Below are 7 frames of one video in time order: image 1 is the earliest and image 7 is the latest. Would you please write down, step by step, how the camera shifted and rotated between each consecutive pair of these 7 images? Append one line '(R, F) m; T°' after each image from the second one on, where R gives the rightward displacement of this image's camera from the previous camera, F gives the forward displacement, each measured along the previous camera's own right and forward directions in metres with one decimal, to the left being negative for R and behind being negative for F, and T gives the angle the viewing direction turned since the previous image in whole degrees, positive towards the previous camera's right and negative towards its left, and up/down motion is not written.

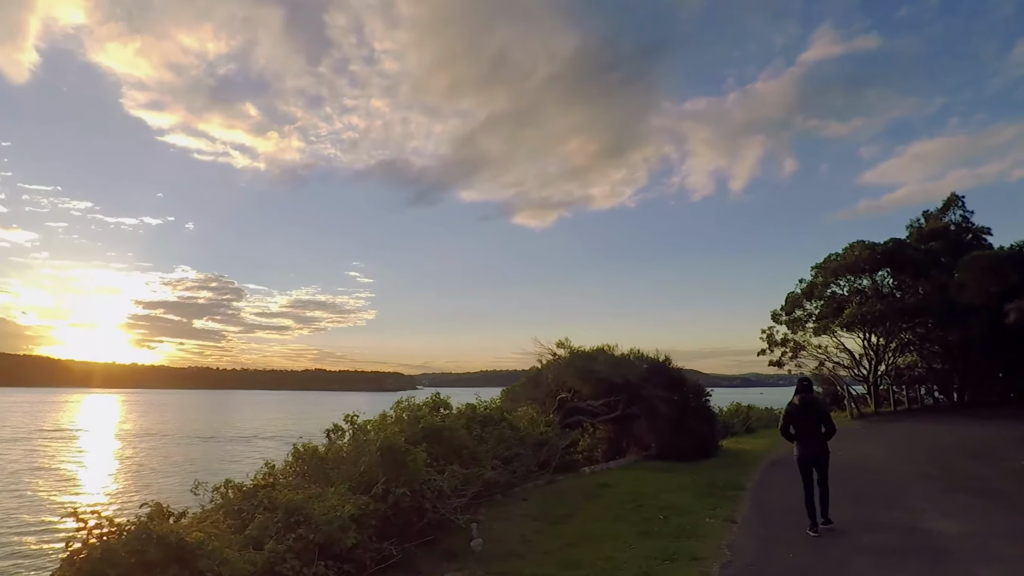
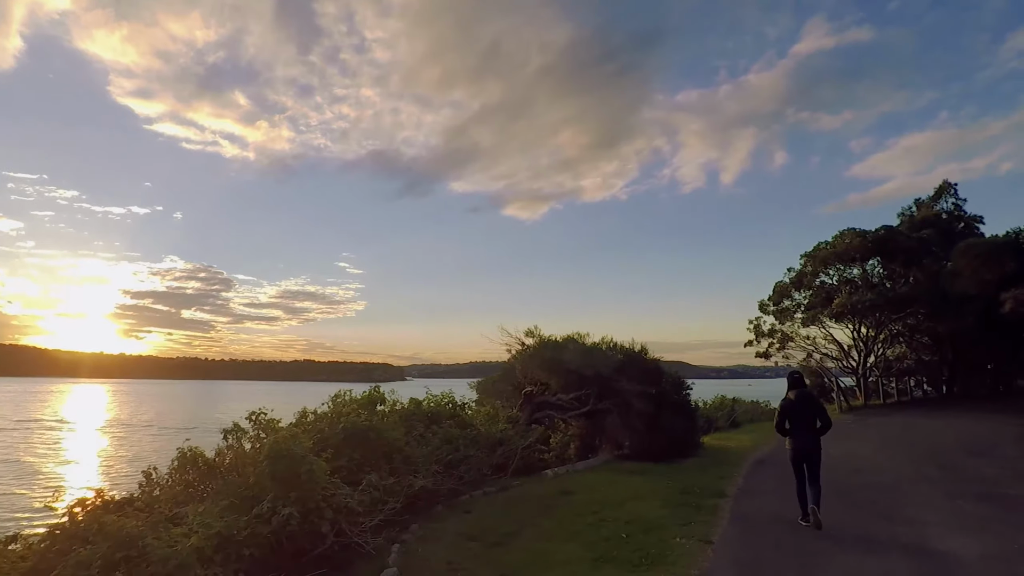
(+0.7, +1.5) m; +1°
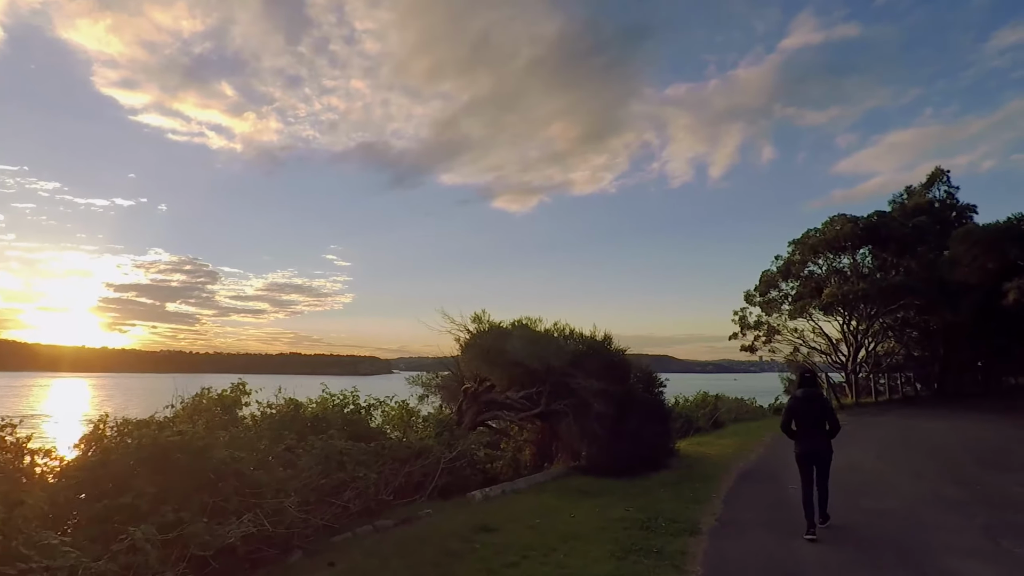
(+1.0, +2.7) m; +1°
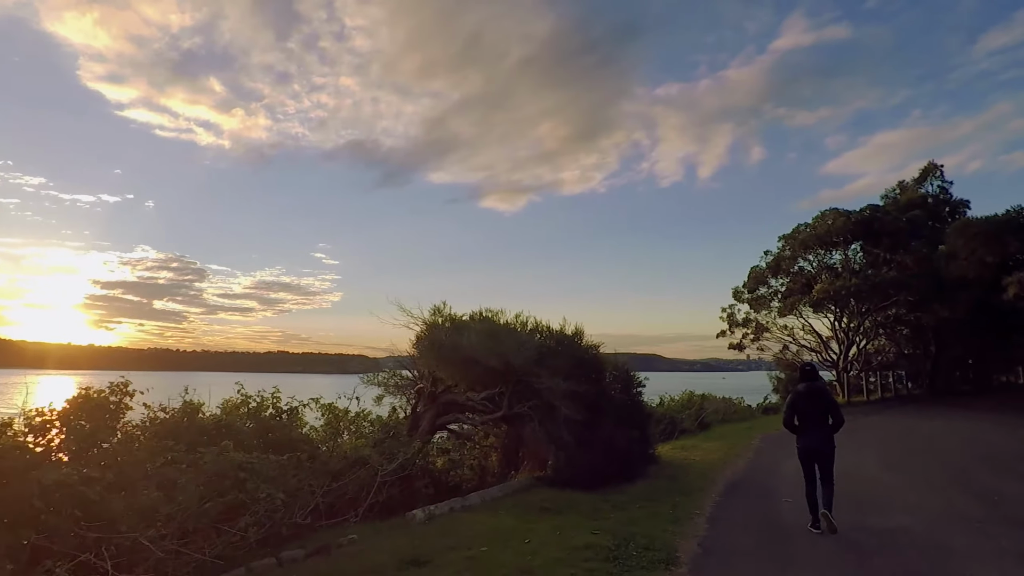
(+0.5, +1.4) m; +1°
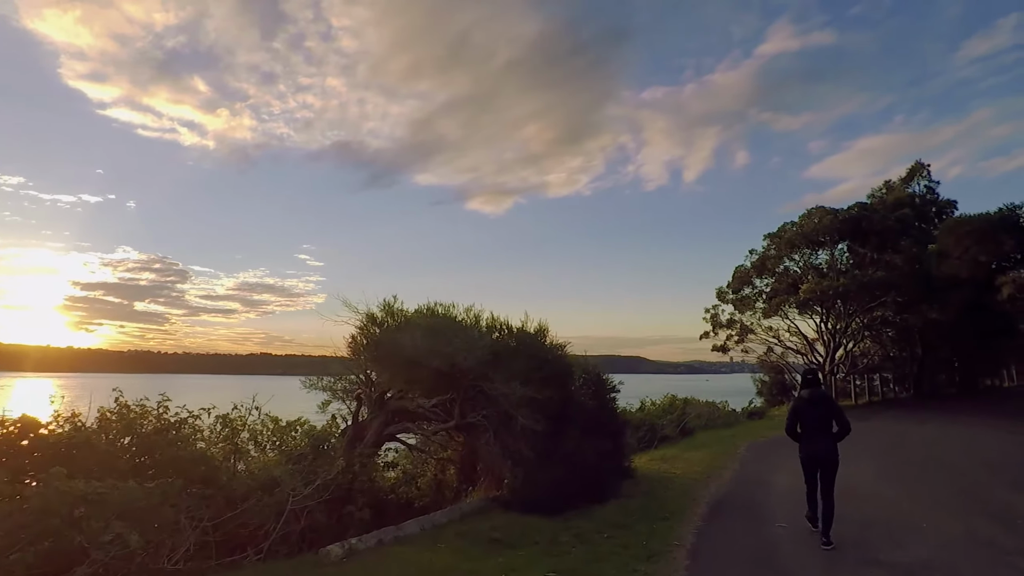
(+0.5, +1.5) m; +1°
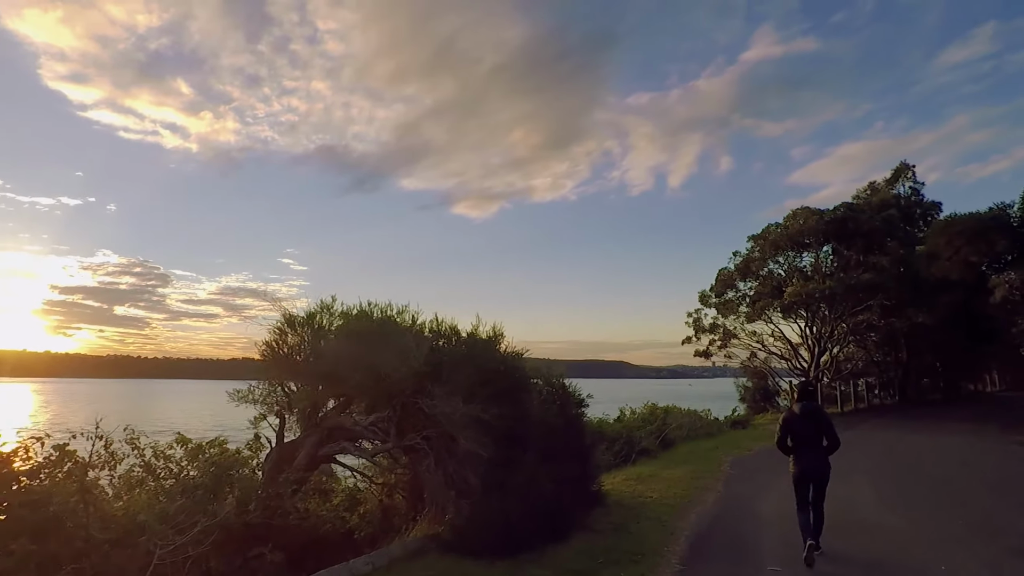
(+0.5, +1.4) m; +1°
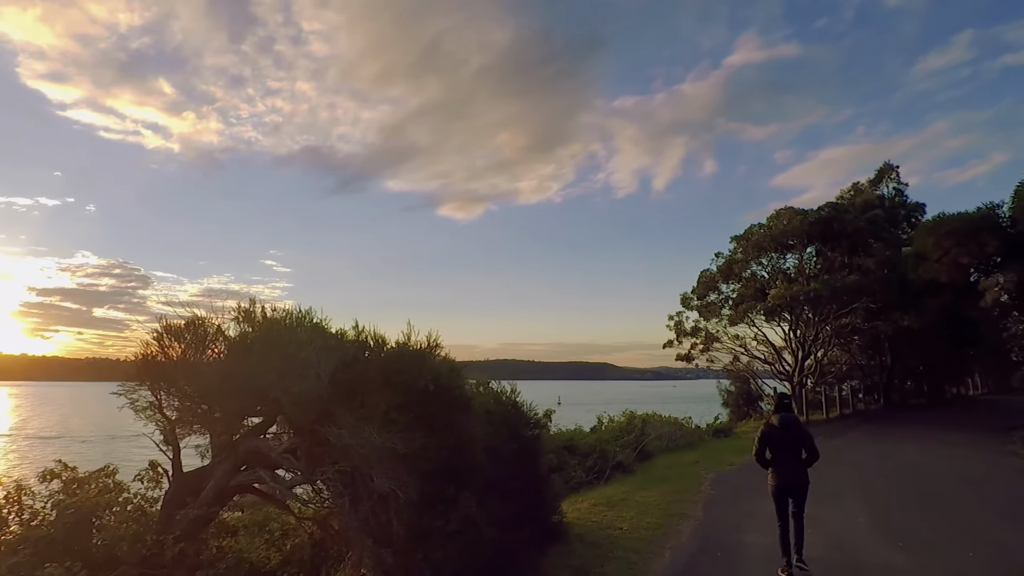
(+0.5, +1.4) m; +1°
